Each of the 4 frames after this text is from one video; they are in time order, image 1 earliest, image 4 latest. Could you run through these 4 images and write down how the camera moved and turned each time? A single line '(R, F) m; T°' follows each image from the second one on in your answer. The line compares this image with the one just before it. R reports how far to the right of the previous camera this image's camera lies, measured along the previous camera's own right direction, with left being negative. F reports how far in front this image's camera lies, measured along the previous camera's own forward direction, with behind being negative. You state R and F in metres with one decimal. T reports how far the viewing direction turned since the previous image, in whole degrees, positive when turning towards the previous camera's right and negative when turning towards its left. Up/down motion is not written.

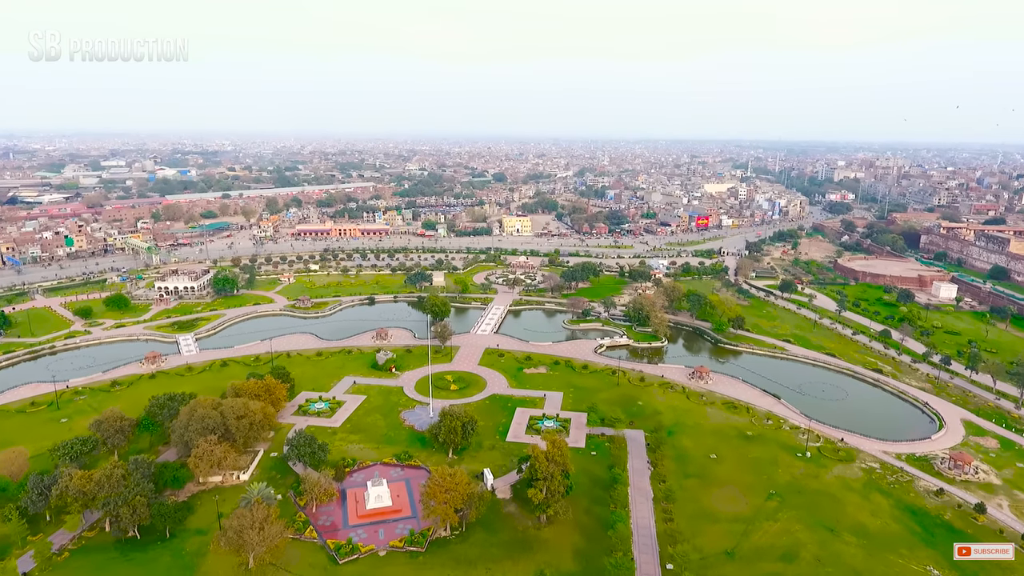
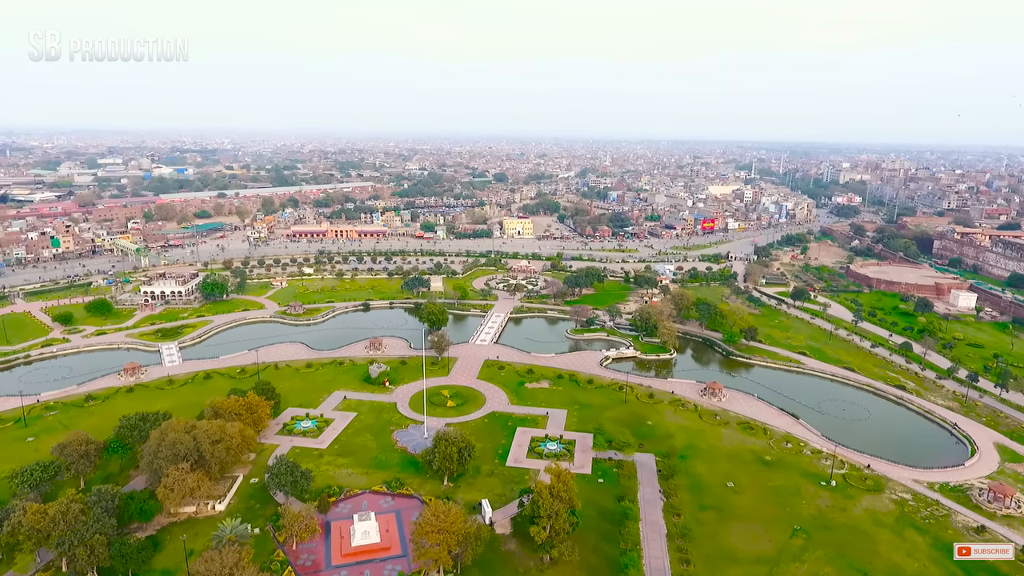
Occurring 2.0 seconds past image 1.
(-0.1, +2.3) m; 0°
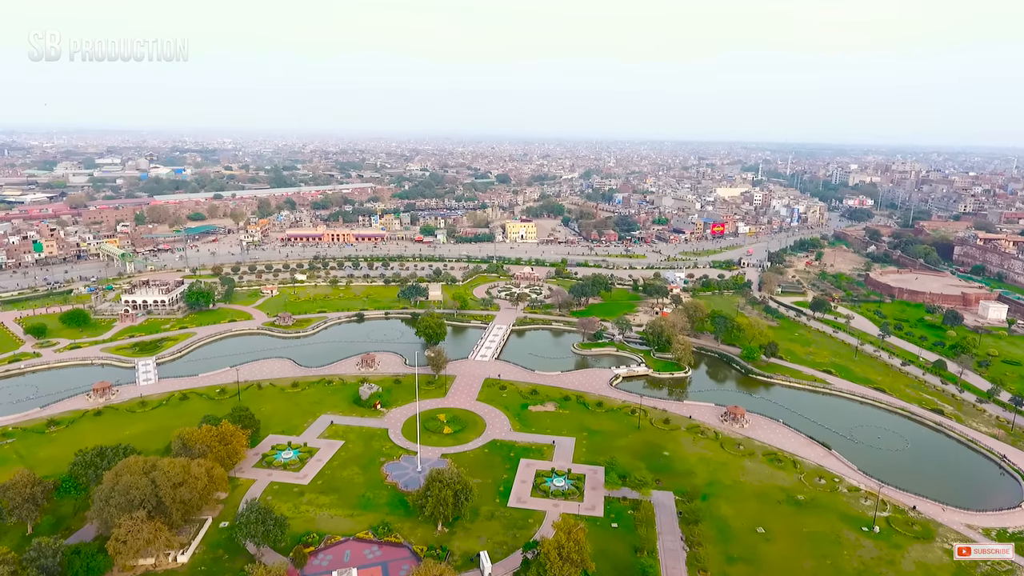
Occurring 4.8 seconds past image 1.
(0.0, +3.1) m; 0°
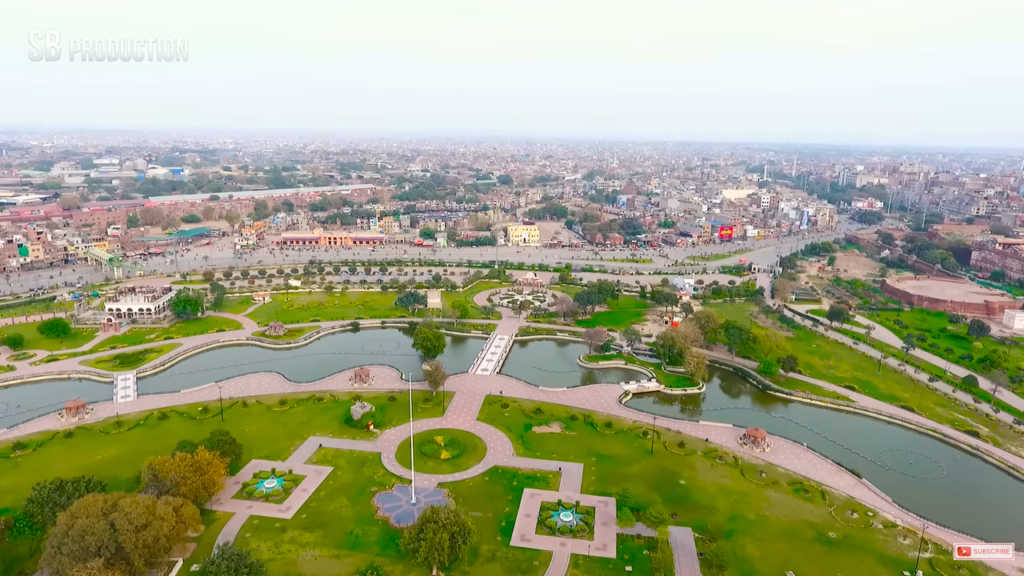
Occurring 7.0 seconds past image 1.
(-0.1, +2.4) m; 0°
